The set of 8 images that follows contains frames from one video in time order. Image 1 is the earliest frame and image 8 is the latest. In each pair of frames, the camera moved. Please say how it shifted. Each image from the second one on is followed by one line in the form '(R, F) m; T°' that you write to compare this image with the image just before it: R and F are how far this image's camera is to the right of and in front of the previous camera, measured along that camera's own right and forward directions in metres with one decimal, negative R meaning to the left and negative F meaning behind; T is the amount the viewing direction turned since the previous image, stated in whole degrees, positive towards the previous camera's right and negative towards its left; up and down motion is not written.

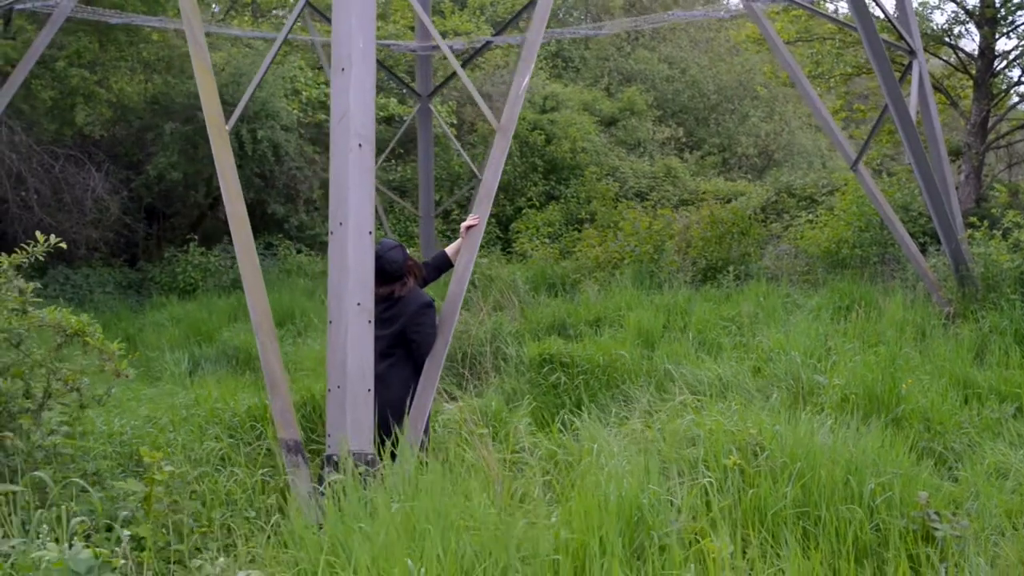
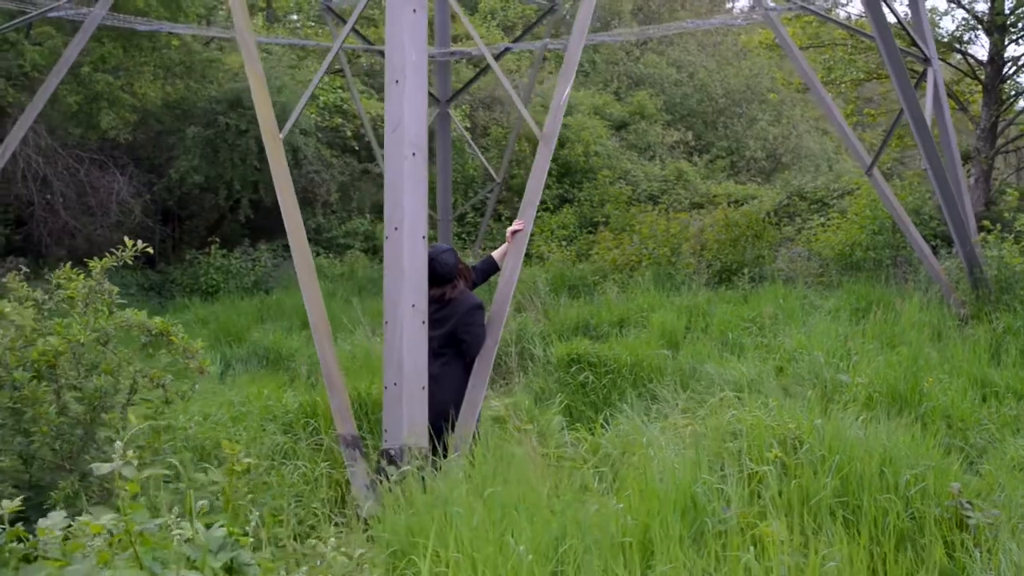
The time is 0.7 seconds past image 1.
(-0.2, -0.2) m; 0°
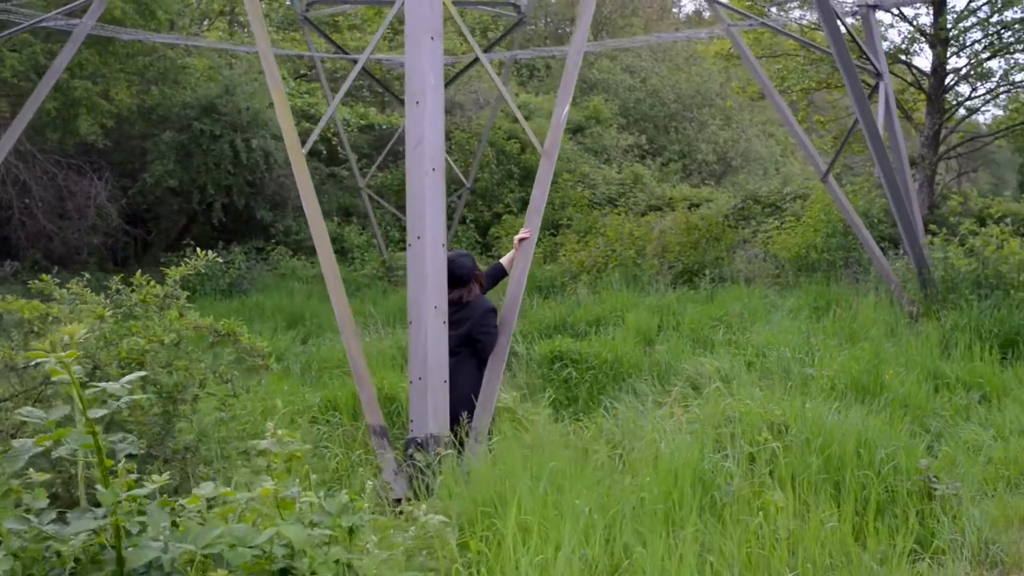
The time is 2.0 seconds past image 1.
(-0.3, -0.4) m; +3°
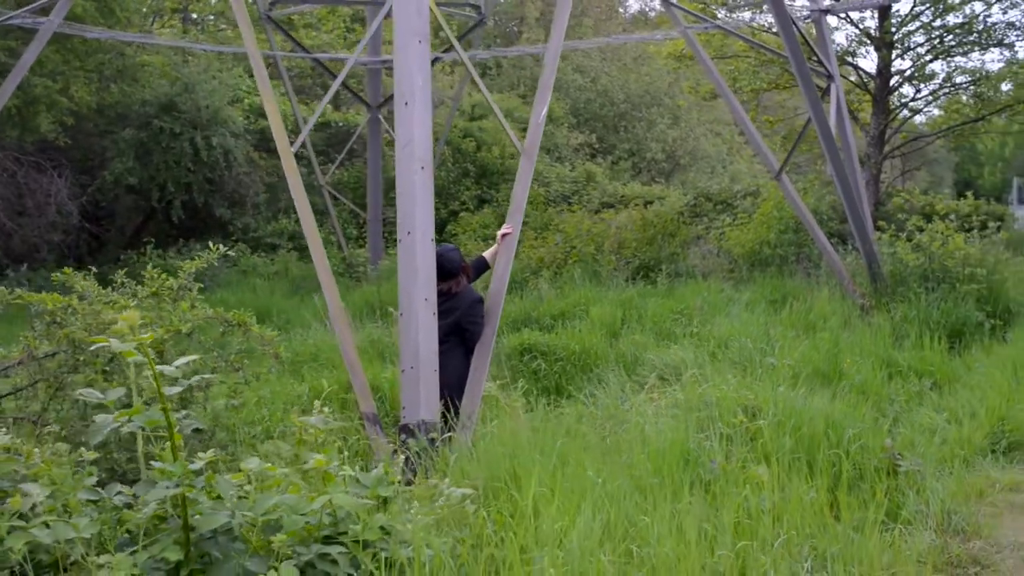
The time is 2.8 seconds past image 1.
(-0.2, -0.2) m; +3°
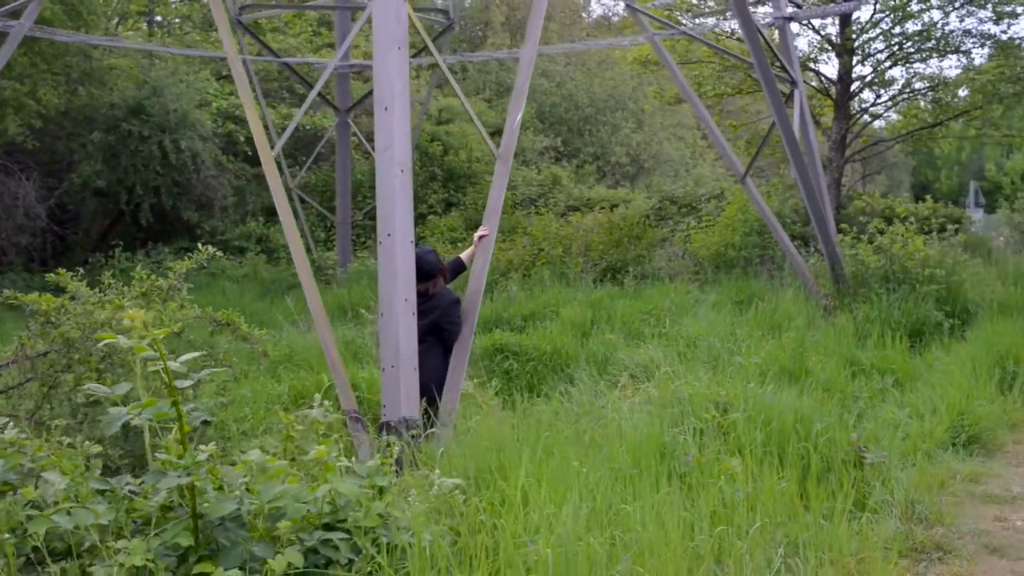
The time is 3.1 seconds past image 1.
(-0.1, -0.1) m; +2°
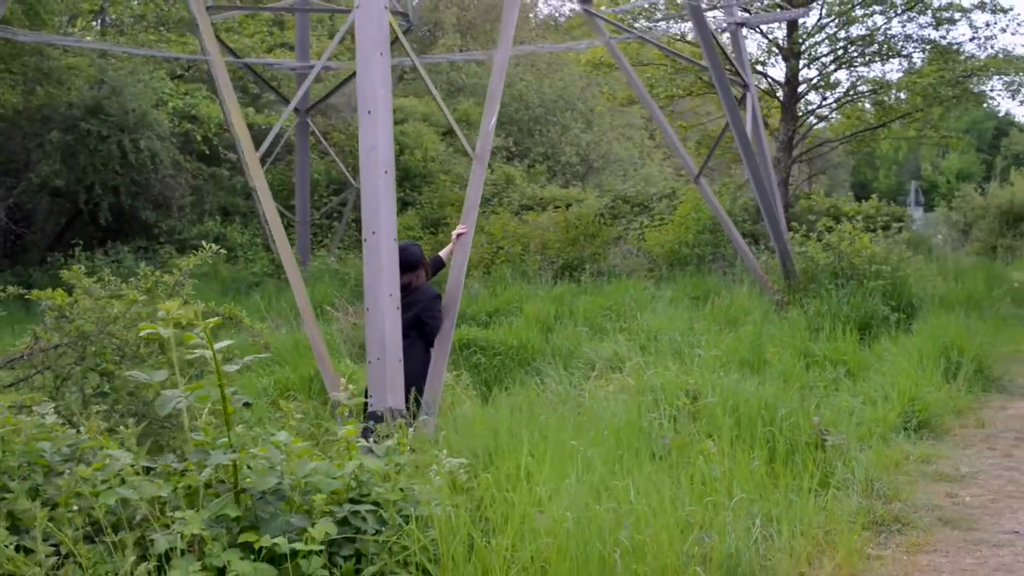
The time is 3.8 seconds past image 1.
(-0.2, -0.2) m; +3°
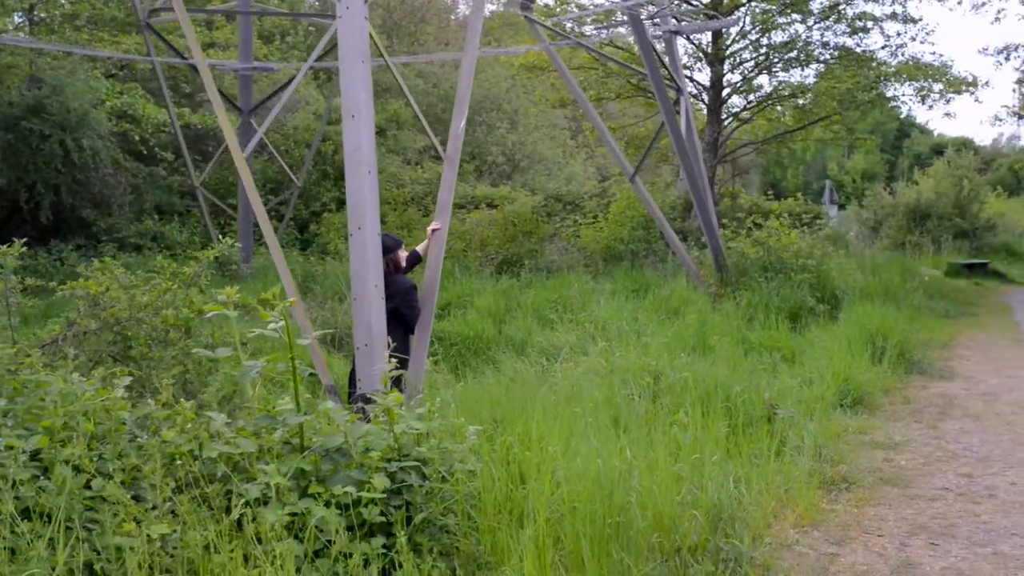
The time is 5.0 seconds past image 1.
(-0.3, -0.4) m; +4°
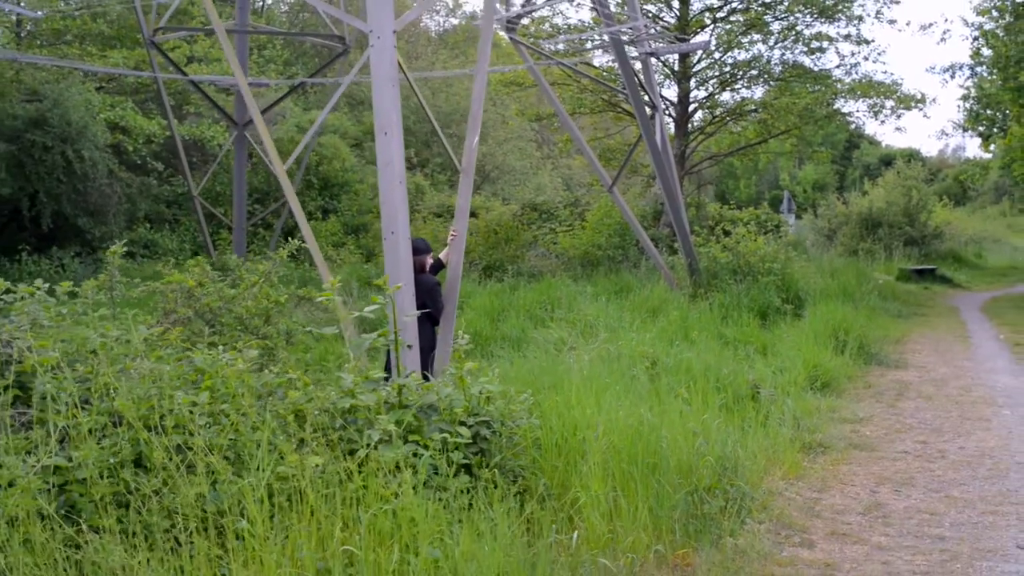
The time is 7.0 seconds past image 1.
(-0.3, -0.7) m; +2°
